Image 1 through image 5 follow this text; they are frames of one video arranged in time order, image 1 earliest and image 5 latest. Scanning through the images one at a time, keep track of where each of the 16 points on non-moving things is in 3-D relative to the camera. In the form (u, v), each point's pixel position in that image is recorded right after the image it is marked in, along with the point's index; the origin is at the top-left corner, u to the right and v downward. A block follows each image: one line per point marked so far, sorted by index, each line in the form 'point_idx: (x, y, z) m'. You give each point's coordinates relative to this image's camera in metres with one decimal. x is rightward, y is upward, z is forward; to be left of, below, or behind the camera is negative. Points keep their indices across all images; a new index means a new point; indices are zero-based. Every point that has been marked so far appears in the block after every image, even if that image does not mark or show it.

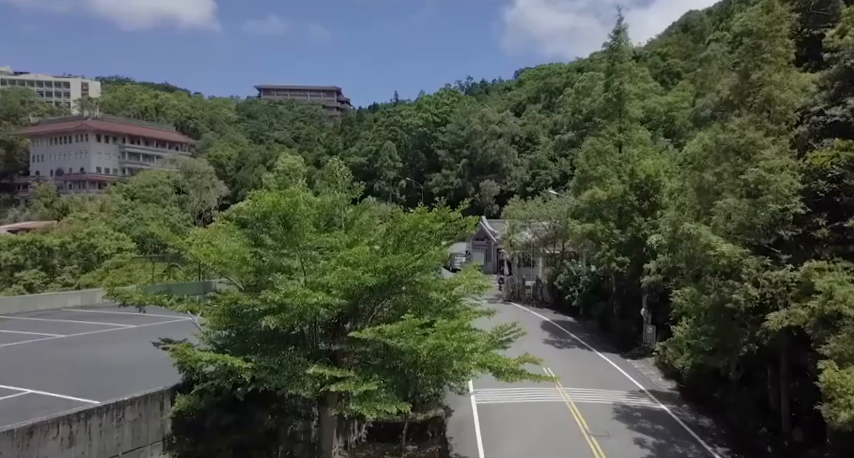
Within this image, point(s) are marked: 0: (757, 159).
0: (+9.3, +2.0, +15.0) m
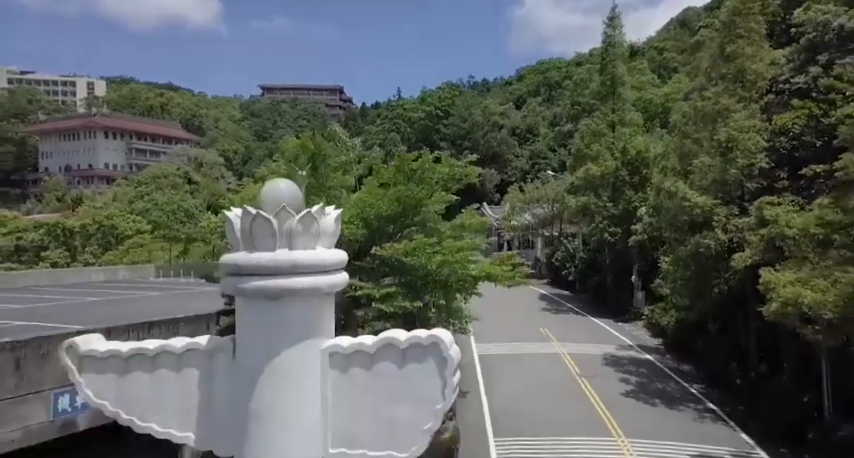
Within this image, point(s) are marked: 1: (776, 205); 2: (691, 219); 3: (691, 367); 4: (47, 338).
0: (+9.5, +3.4, +16.8) m
1: (+8.2, +0.6, +12.4) m
2: (+8.4, +0.3, +16.9) m
3: (+9.8, -5.1, +19.8) m
4: (-7.3, -2.1, +10.3) m
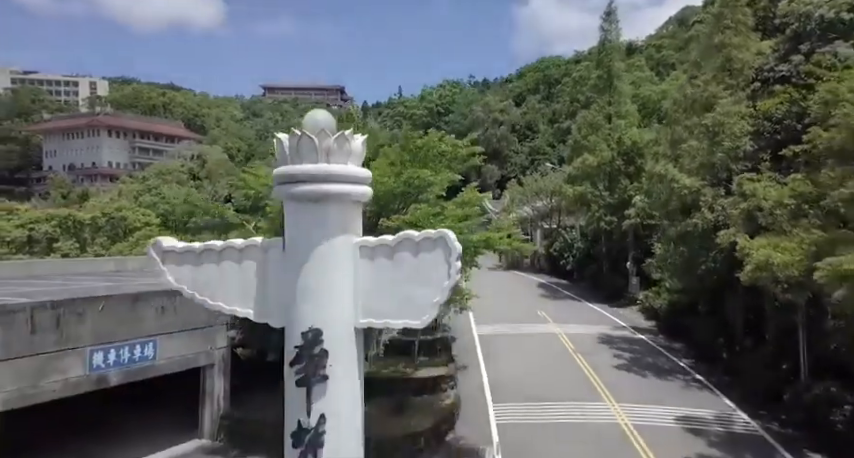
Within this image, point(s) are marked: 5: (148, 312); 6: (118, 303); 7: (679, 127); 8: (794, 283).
0: (+9.6, +4.0, +17.7) m
1: (+8.2, +1.2, +13.3) m
2: (+8.5, +1.0, +17.8) m
3: (+9.9, -4.5, +20.7) m
4: (-7.2, -1.5, +11.2) m
5: (-6.5, -1.9, +12.4) m
6: (-6.9, -1.6, +11.8) m
7: (+9.4, +3.8, +19.7) m
8: (+7.2, -1.0, +10.4) m
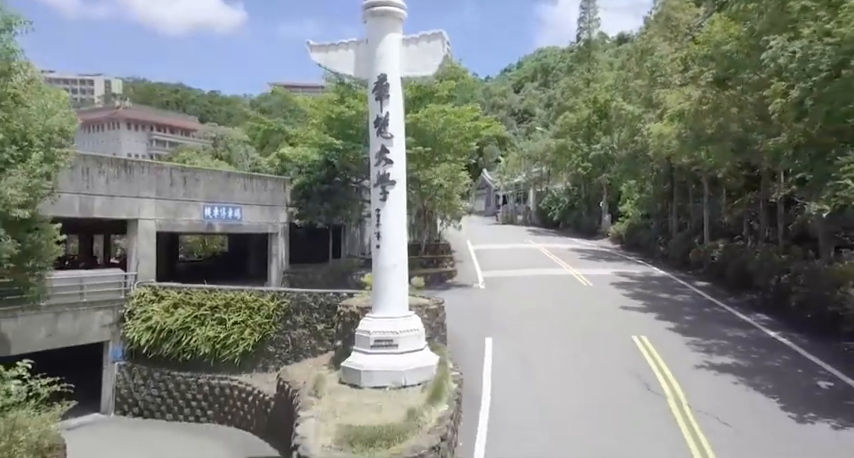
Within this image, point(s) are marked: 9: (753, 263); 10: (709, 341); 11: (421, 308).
0: (+9.8, +7.4, +22.8) m
1: (+8.4, +4.6, +18.5) m
2: (+8.7, +4.4, +23.0) m
3: (+10.2, -1.1, +25.9) m
4: (-7.1, +1.8, +16.5) m
5: (-6.3, +1.4, +17.7) m
6: (-6.7, +1.7, +17.1) m
7: (+9.6, +7.2, +24.9) m
8: (+7.3, +2.4, +15.5) m
9: (+8.7, -0.9, +14.1) m
10: (+5.5, -2.2, +10.4) m
11: (-0.1, -1.5, +10.1) m
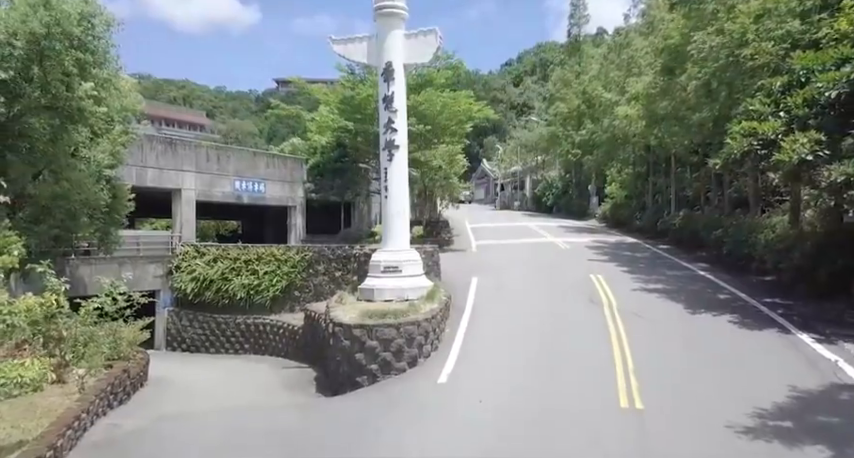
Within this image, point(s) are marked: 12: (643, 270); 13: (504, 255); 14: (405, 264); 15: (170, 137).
0: (+9.8, +8.6, +25.3) m
1: (+8.4, +5.7, +21.0) m
2: (+8.7, +5.5, +25.5) m
3: (+10.2, +0.1, +28.5) m
4: (-7.1, +2.9, +19.2) m
5: (-6.4, +2.5, +20.3) m
6: (-6.8, +2.8, +19.8) m
7: (+9.6, +8.3, +27.4) m
8: (+7.3, +3.4, +18.1) m
9: (+8.6, +0.1, +16.6) m
10: (+5.5, -1.2, +13.0) m
11: (-0.2, -0.5, +12.7) m
12: (+5.8, -1.1, +14.1) m
13: (+2.8, -0.9, +19.8) m
14: (-0.5, -0.7, +11.1) m
15: (-8.3, +3.0, +17.1) m
